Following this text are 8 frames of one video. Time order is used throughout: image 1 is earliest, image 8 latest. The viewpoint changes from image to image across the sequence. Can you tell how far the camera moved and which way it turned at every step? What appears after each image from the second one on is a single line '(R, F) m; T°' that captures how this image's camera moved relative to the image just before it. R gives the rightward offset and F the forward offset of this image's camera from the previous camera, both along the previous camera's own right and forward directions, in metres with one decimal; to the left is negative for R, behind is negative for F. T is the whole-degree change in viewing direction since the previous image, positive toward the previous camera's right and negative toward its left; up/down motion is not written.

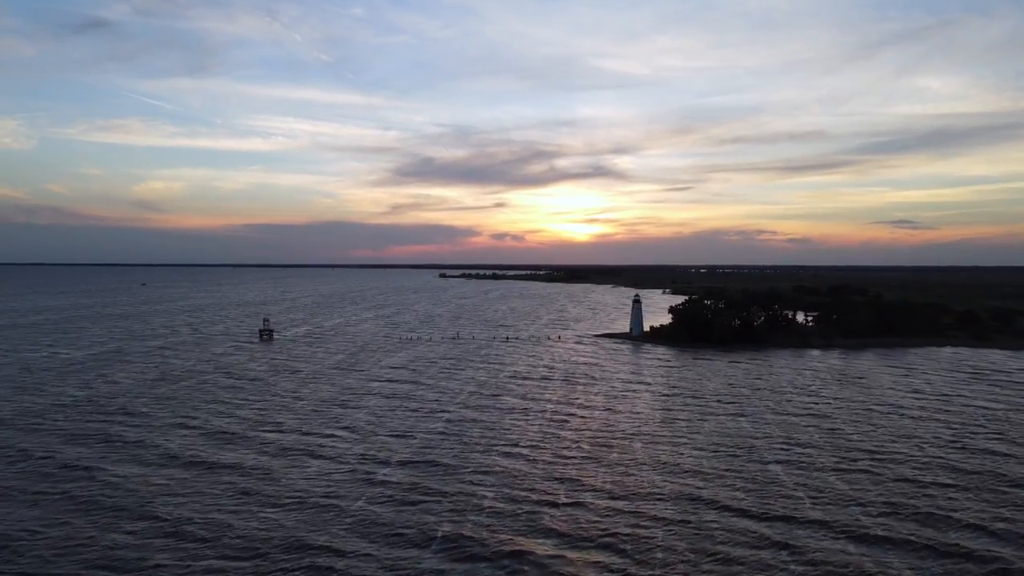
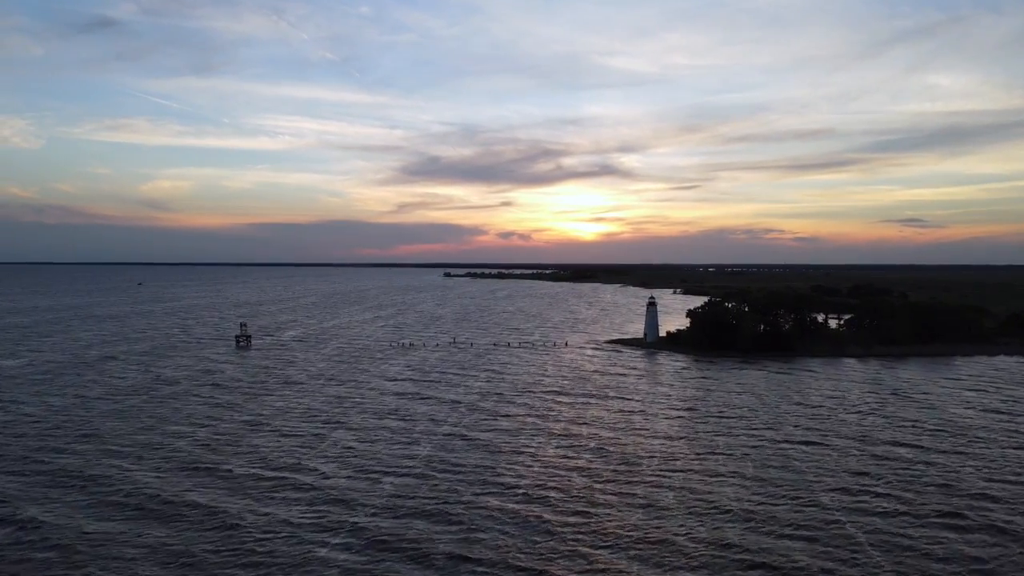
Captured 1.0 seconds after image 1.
(+0.1, +5.6) m; -1°
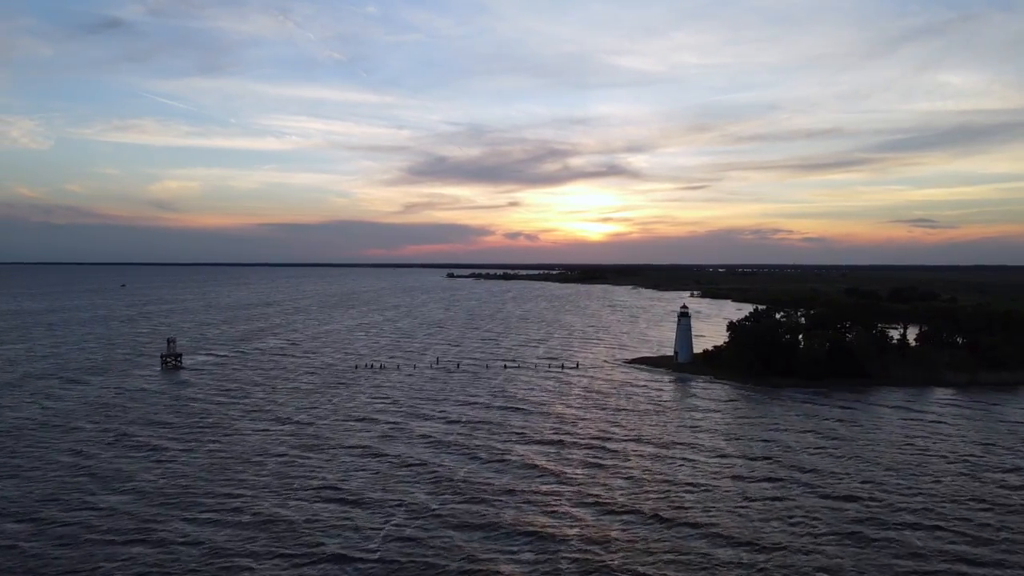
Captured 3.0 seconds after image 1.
(+0.2, +11.3) m; -1°
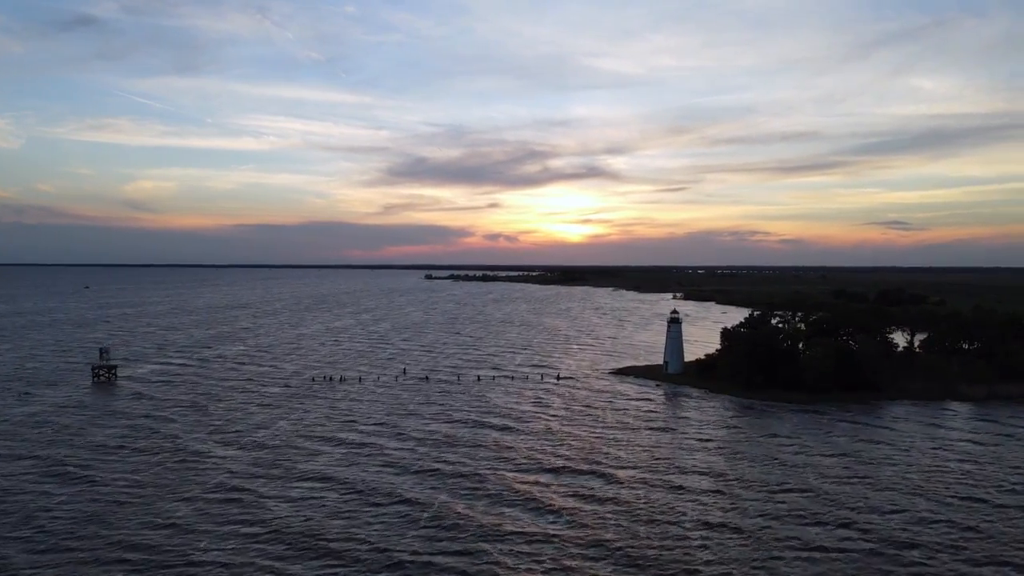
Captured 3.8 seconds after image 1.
(+0.1, +4.1) m; +2°
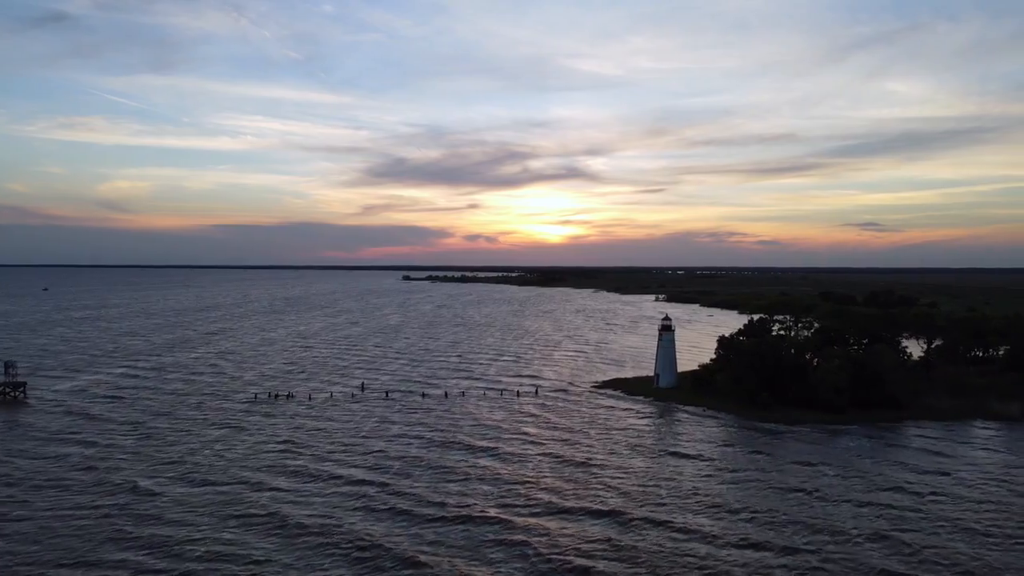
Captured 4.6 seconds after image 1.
(+0.2, +4.7) m; +2°
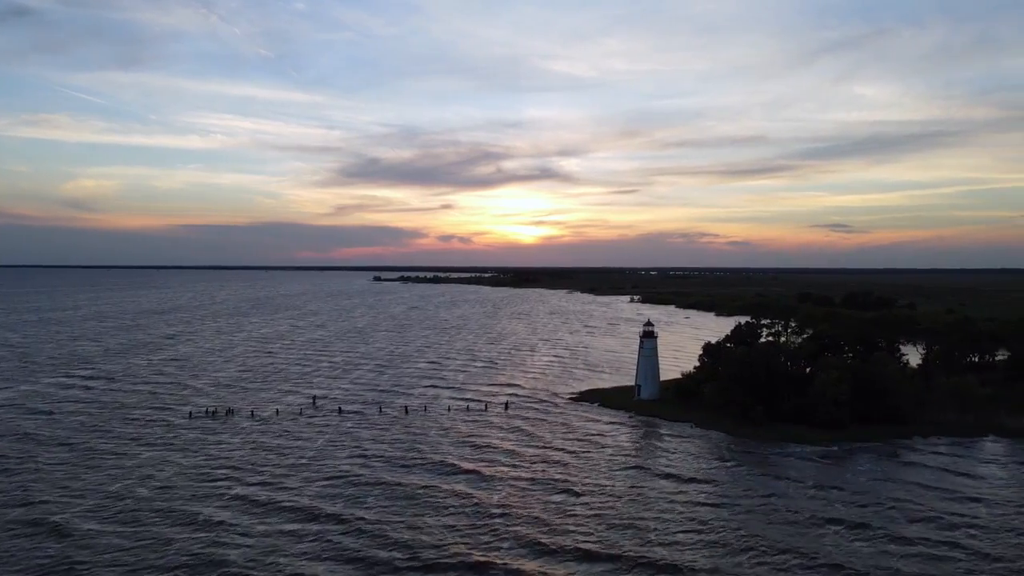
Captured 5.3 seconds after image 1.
(+0.2, +3.5) m; +2°
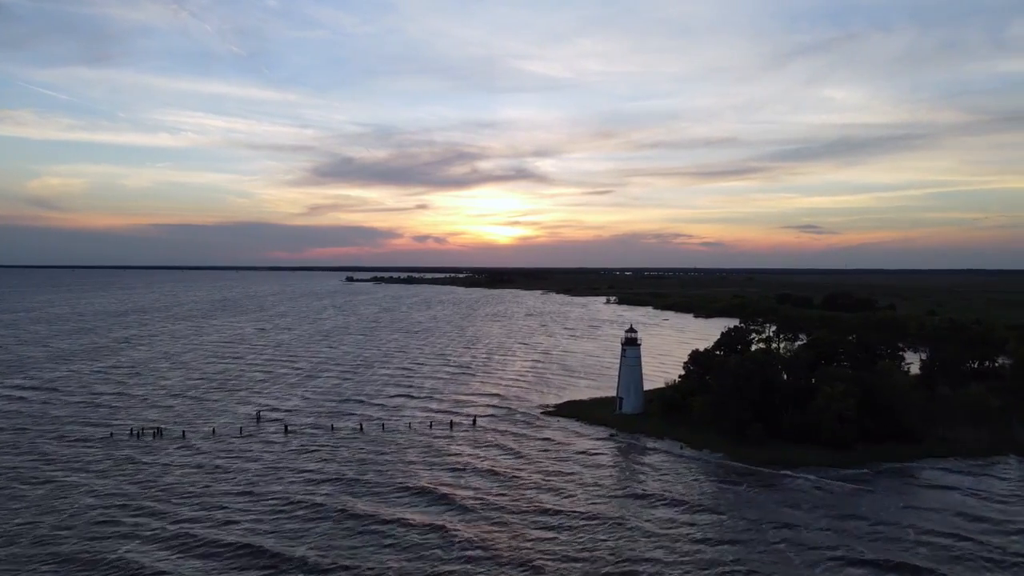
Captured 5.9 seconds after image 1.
(+0.2, +3.6) m; +2°
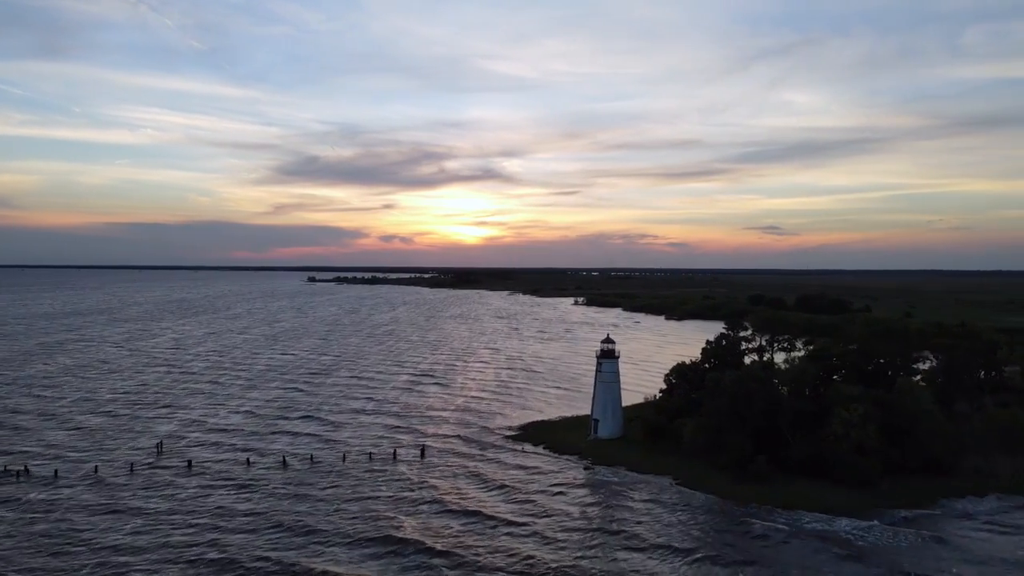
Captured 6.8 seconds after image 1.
(+0.4, +5.1) m; +3°
